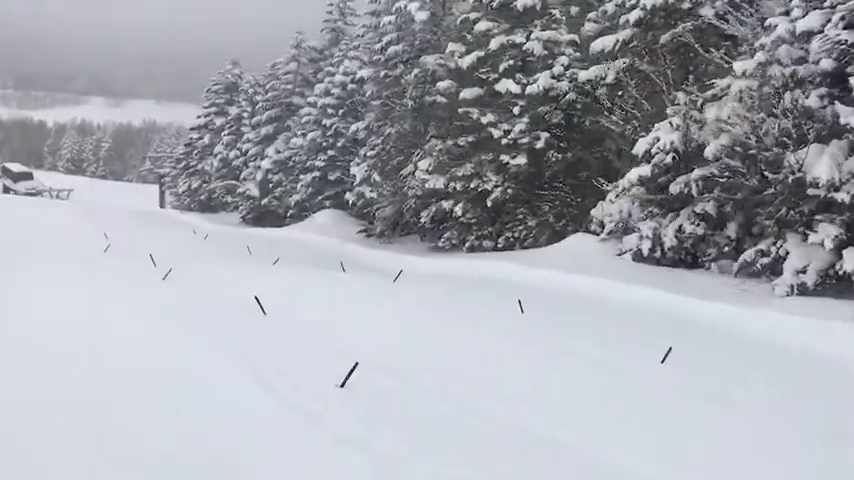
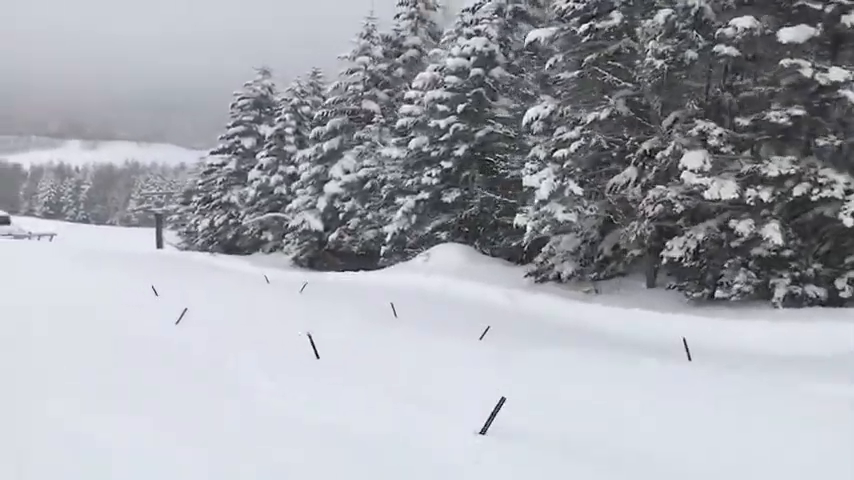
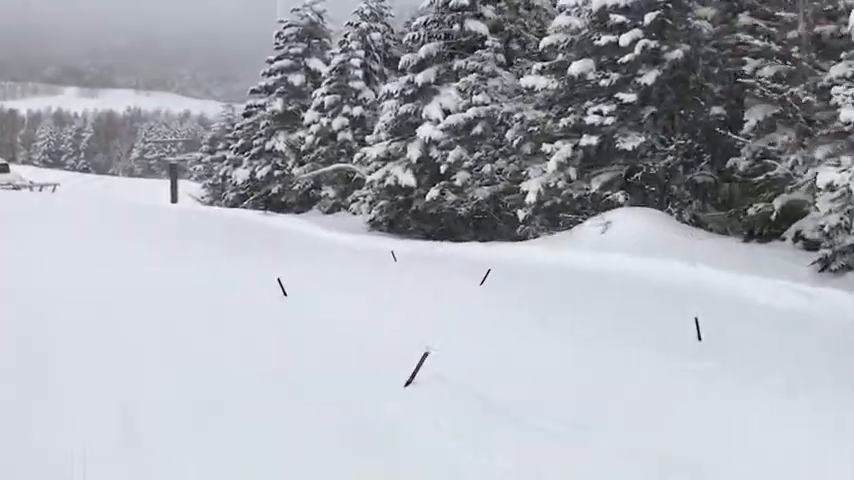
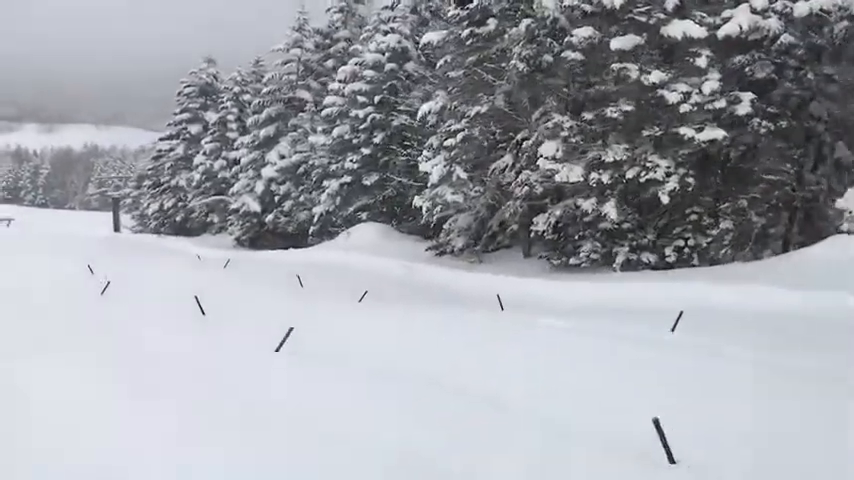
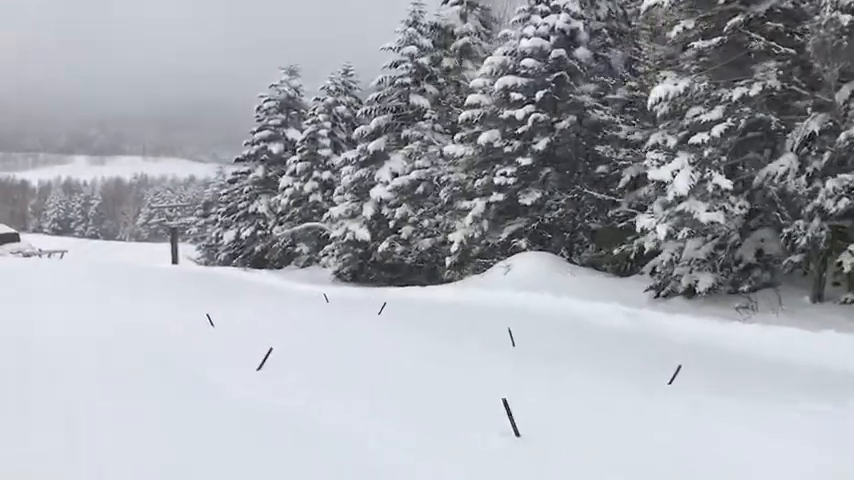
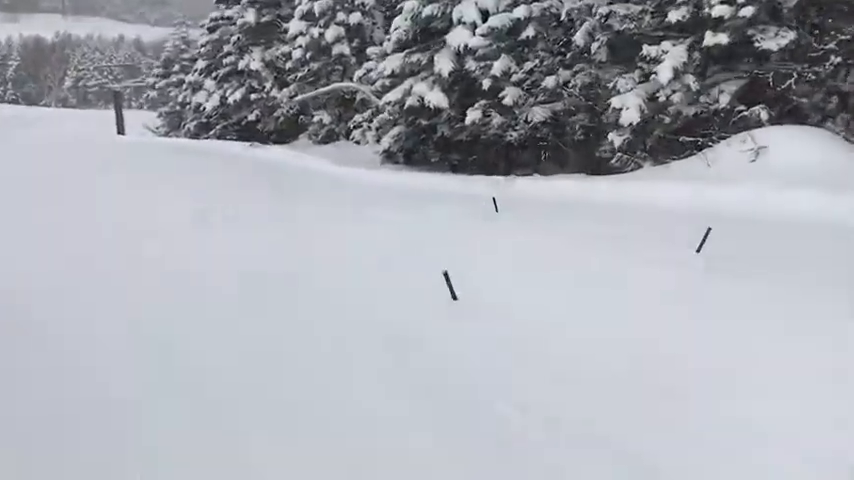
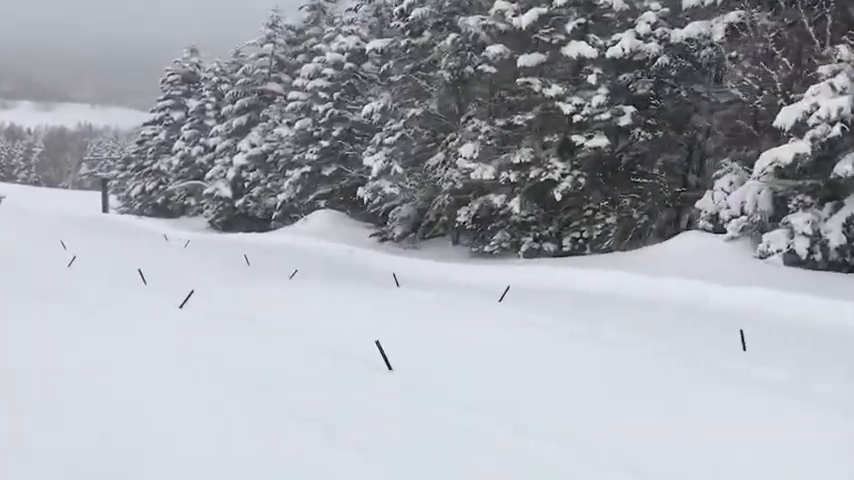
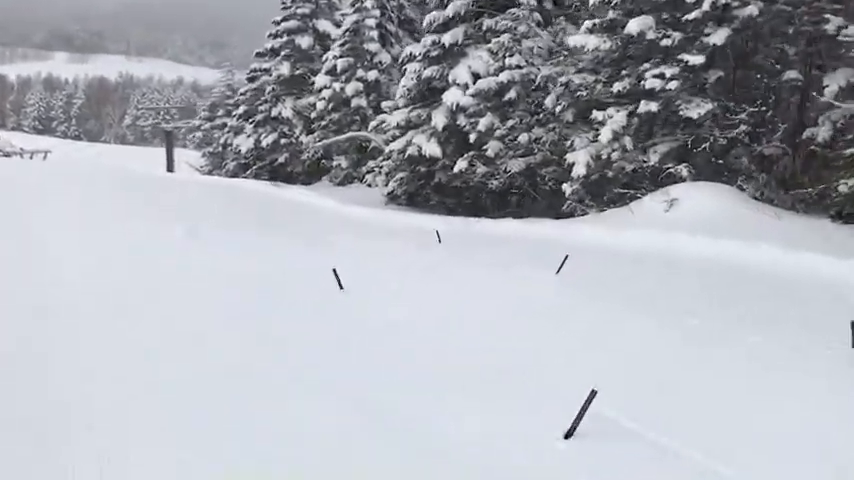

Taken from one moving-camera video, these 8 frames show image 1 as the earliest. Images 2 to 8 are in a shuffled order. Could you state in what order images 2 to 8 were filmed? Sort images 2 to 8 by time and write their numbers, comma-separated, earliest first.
7, 4, 2, 5, 3, 8, 6
